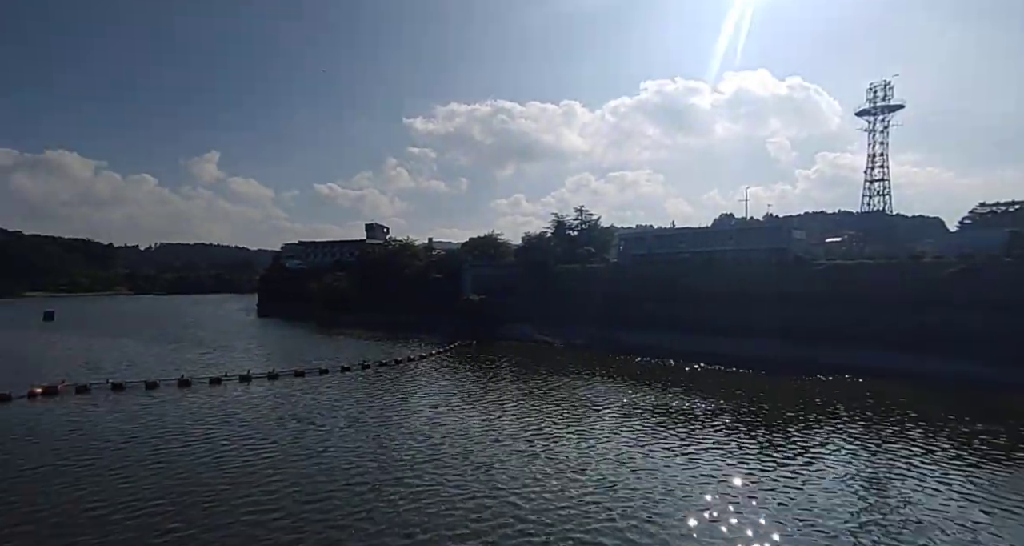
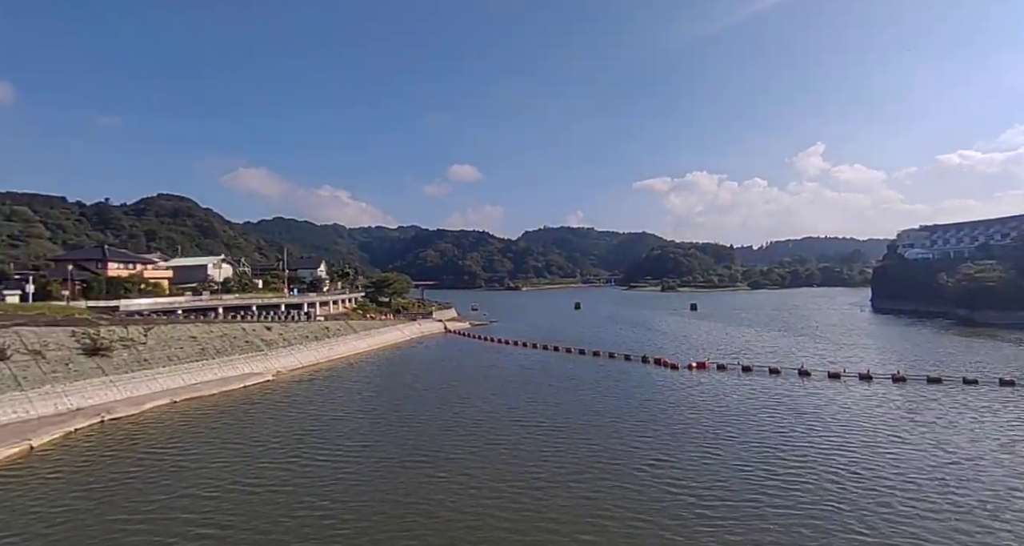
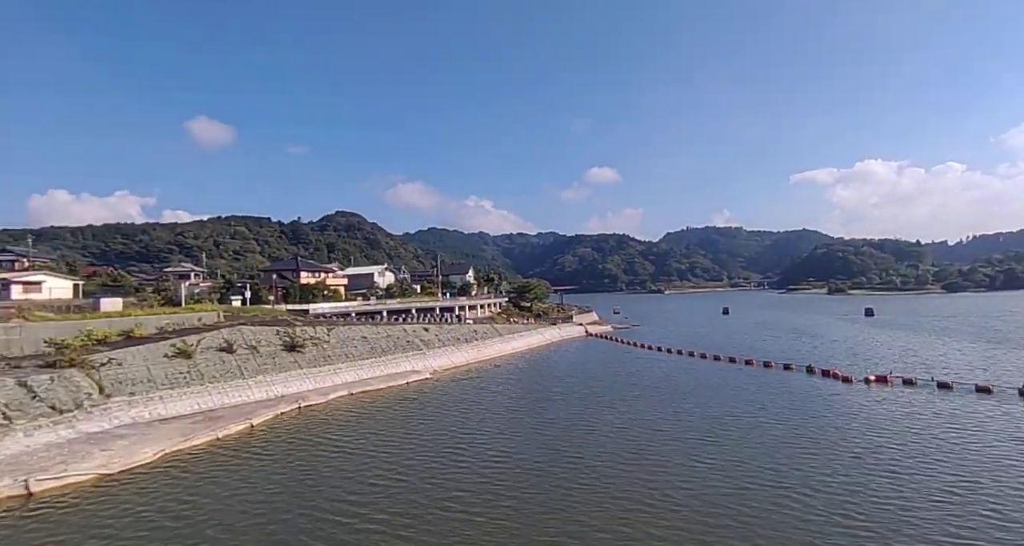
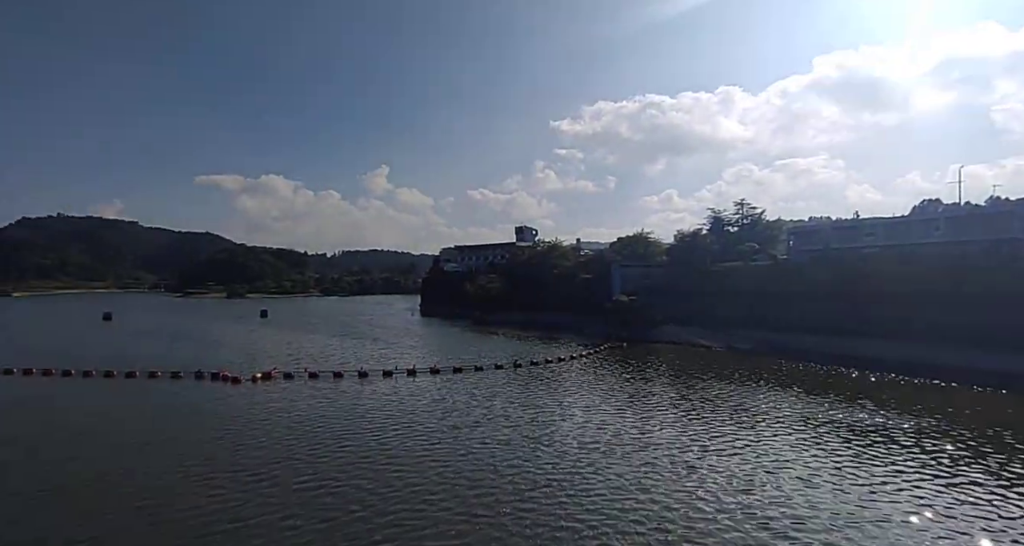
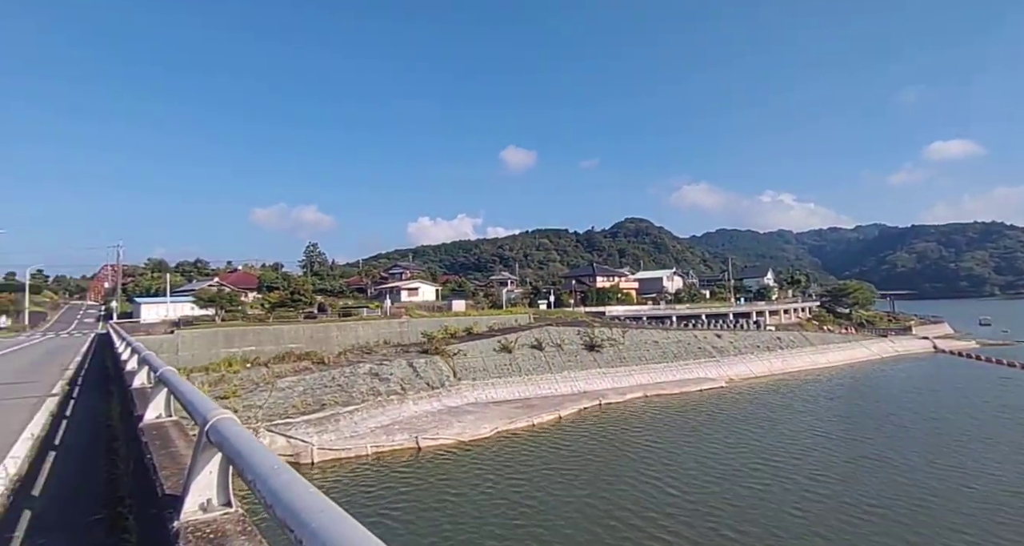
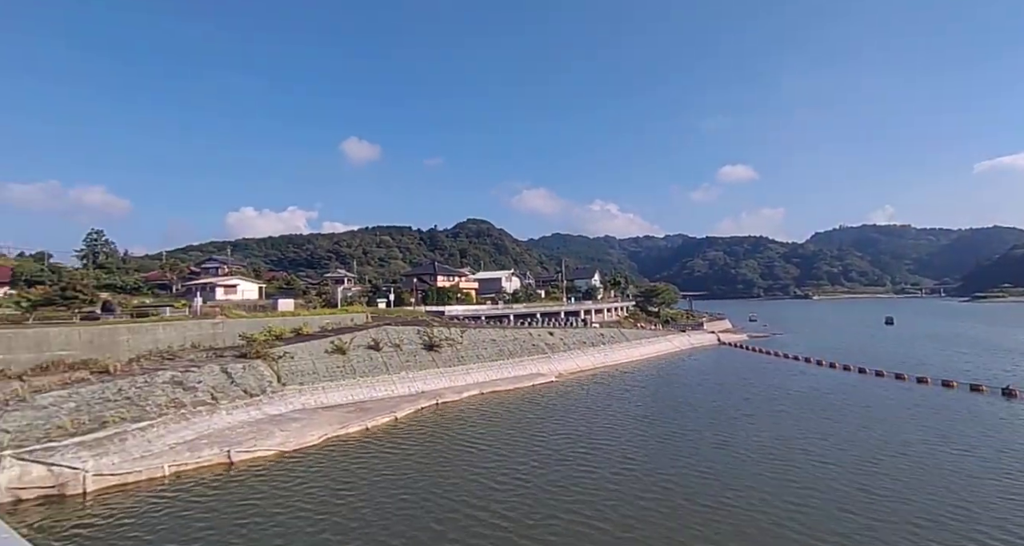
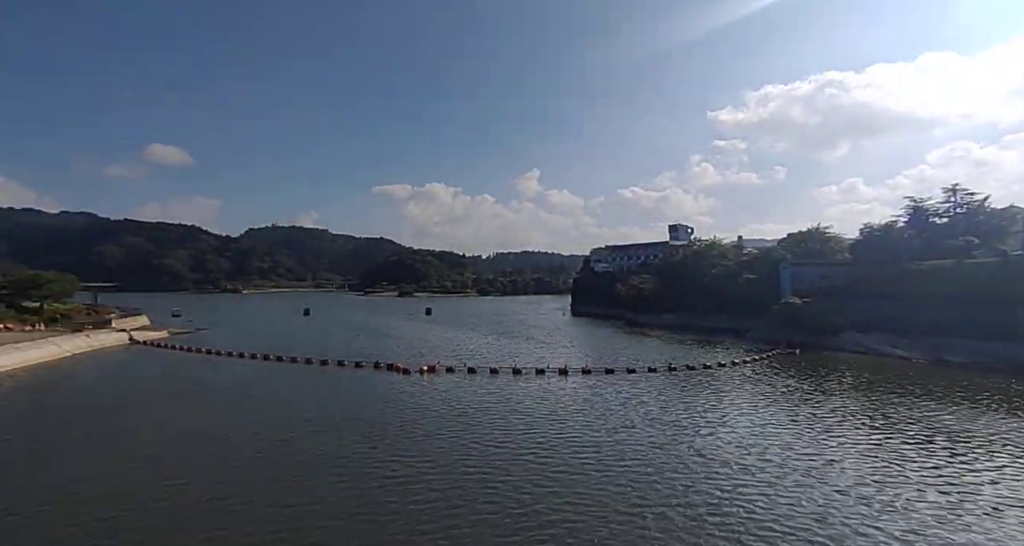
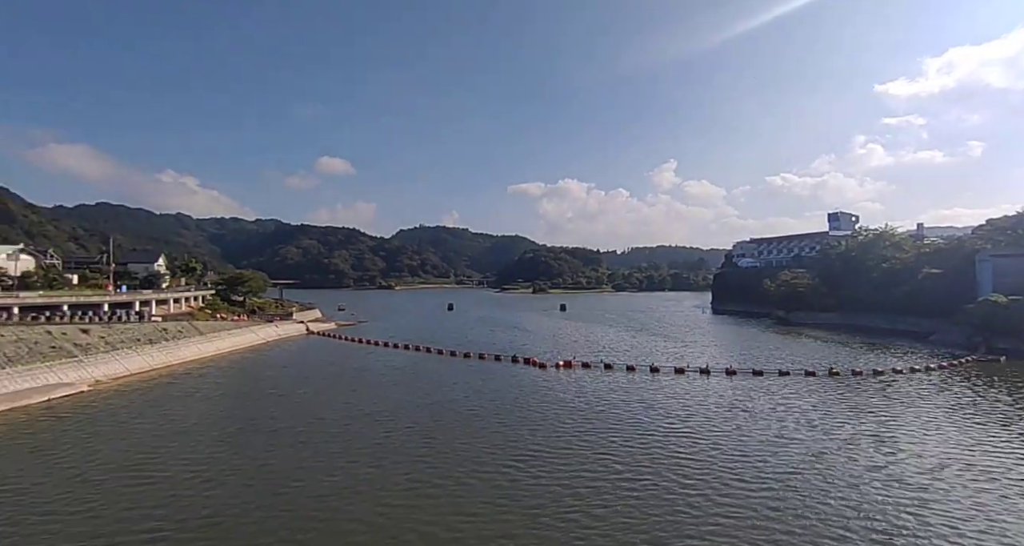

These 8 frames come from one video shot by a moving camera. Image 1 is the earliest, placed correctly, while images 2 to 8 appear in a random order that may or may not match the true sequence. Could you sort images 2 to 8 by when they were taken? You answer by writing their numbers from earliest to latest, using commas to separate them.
4, 7, 8, 2, 3, 6, 5
